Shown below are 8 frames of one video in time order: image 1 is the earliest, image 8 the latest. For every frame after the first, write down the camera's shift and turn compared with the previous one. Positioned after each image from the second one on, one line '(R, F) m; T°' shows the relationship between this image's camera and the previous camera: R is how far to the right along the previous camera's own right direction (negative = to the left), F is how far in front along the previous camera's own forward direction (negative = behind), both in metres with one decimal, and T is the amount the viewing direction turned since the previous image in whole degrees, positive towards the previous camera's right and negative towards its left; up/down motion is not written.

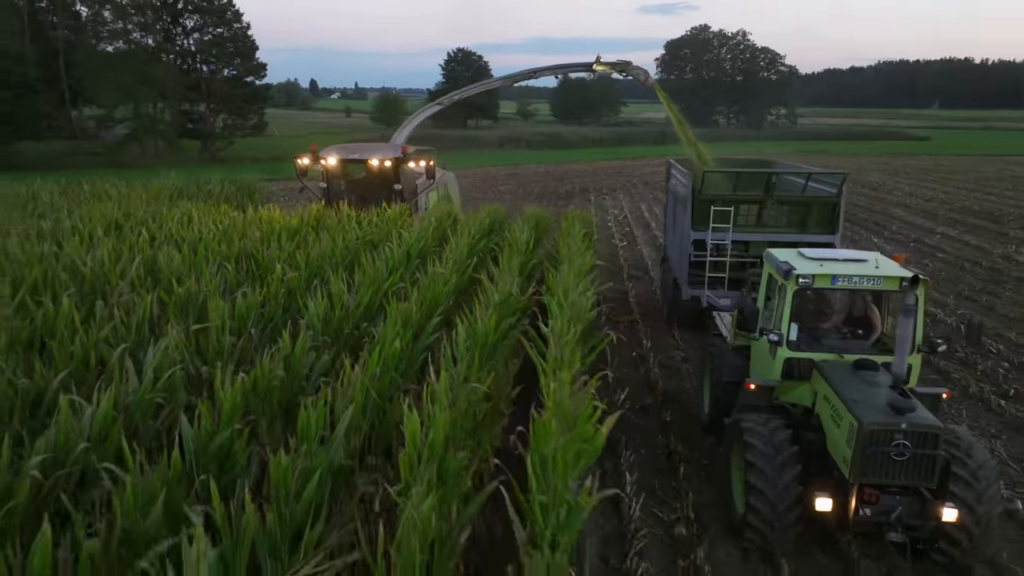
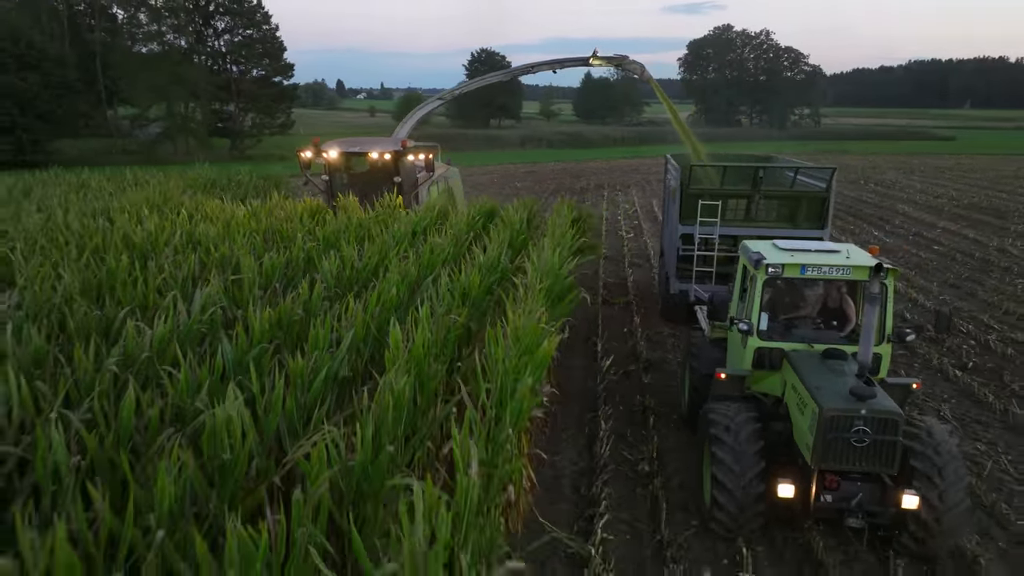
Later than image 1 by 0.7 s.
(+0.3, -0.8) m; -2°
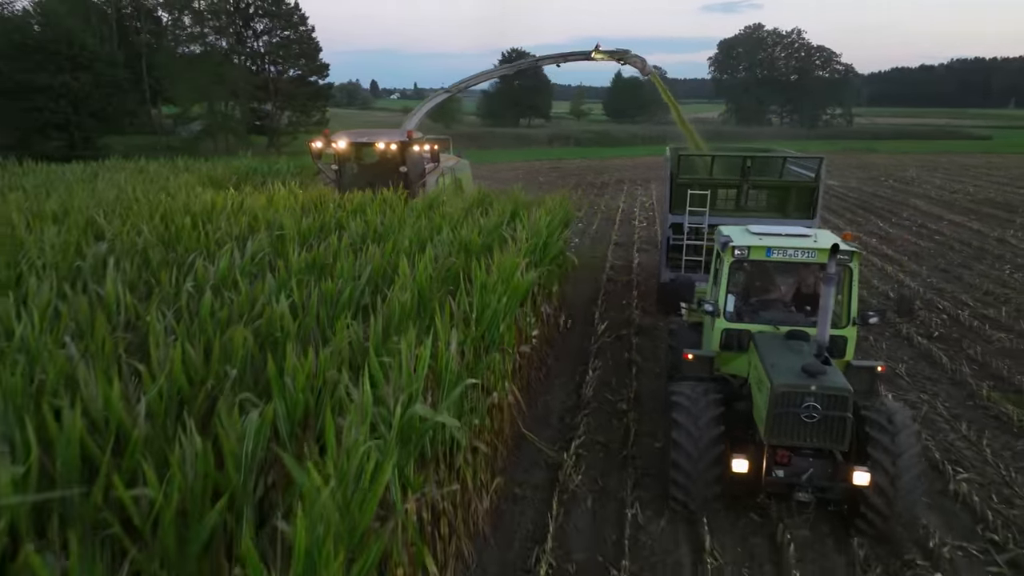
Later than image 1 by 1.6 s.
(+0.3, -1.0) m; -2°
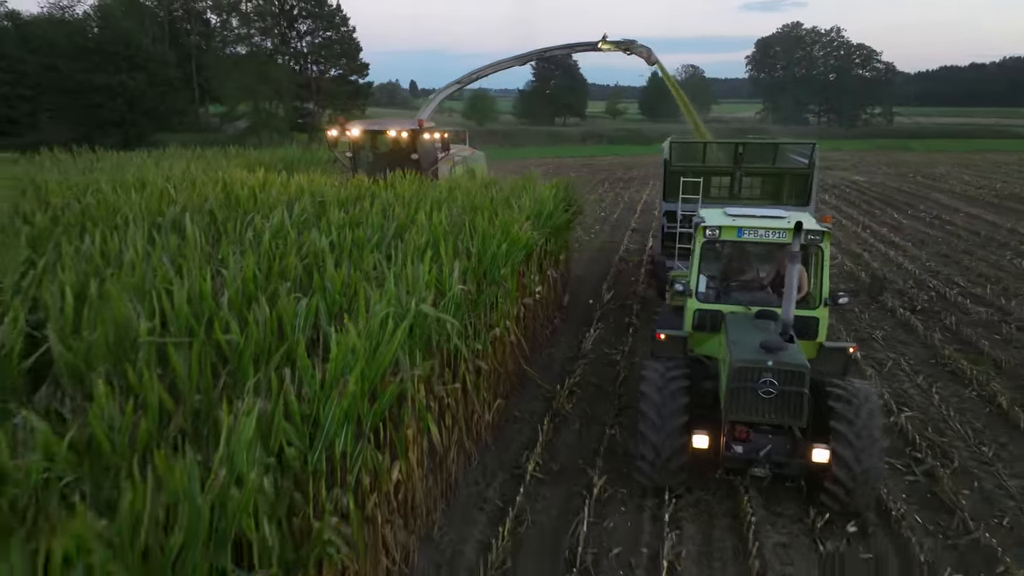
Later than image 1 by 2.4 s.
(+0.3, -0.9) m; -3°
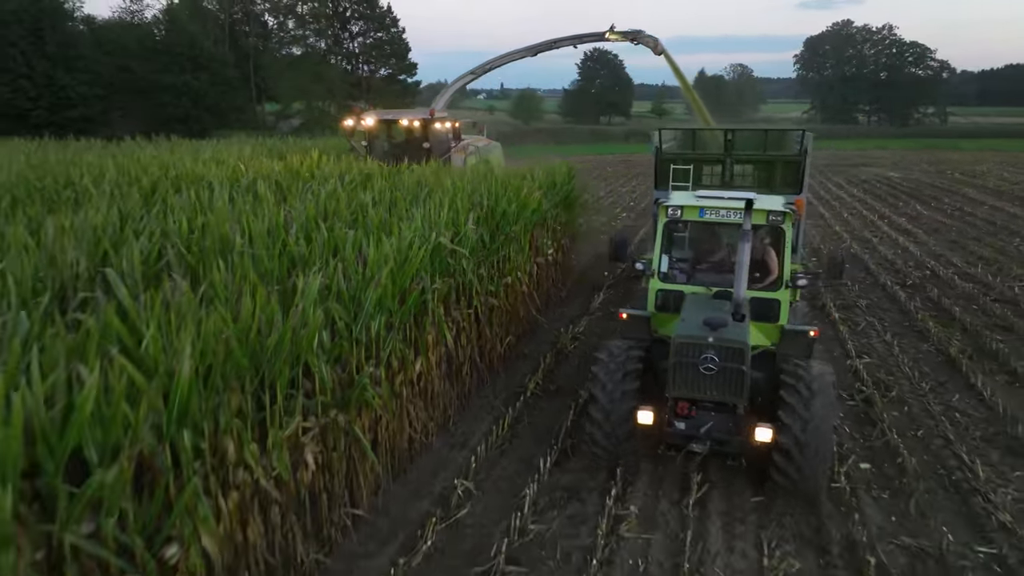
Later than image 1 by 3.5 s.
(+0.3, -1.1) m; -4°
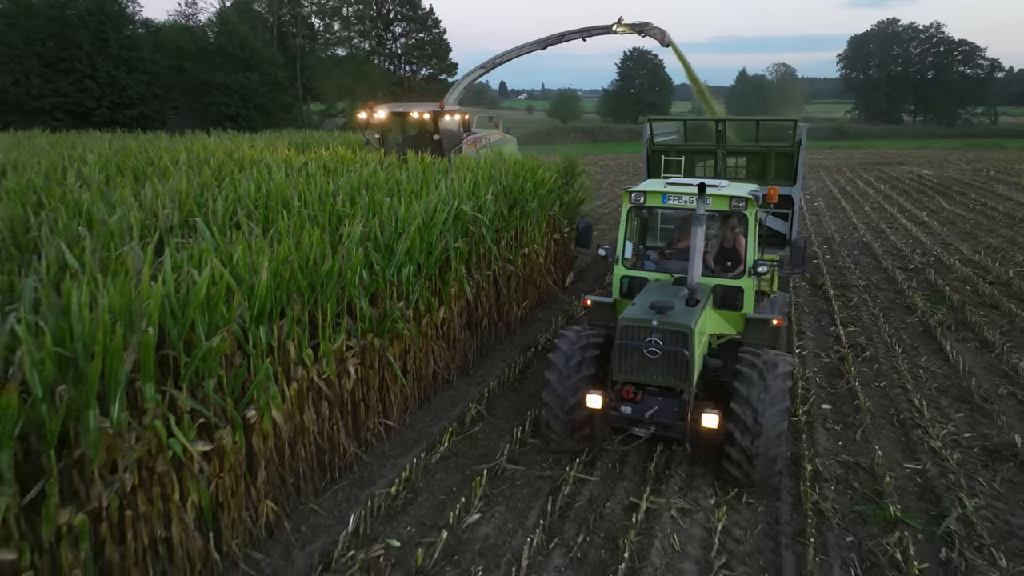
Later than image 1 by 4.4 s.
(+0.2, -0.9) m; -3°
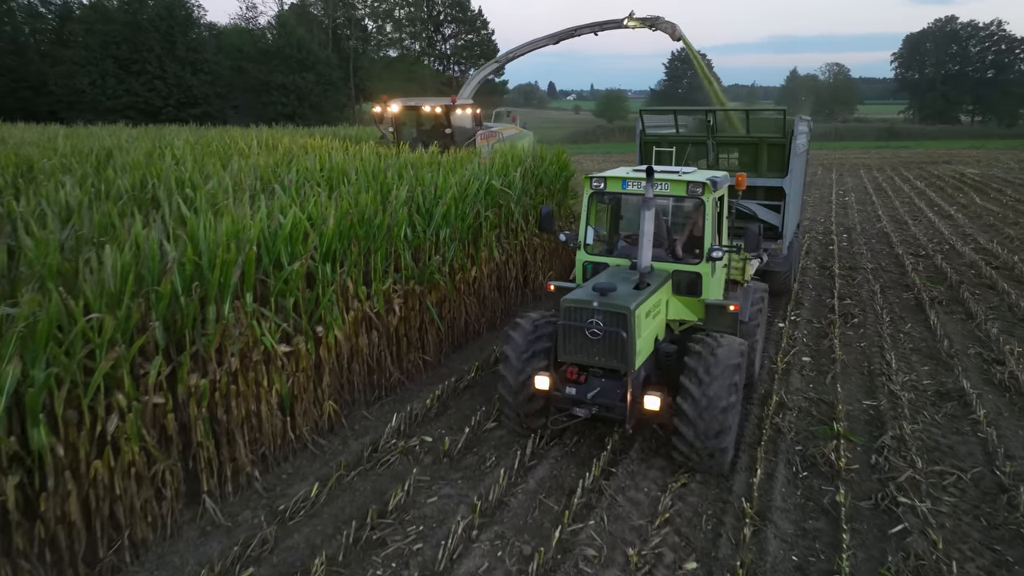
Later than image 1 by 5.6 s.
(+0.2, -1.0) m; -4°
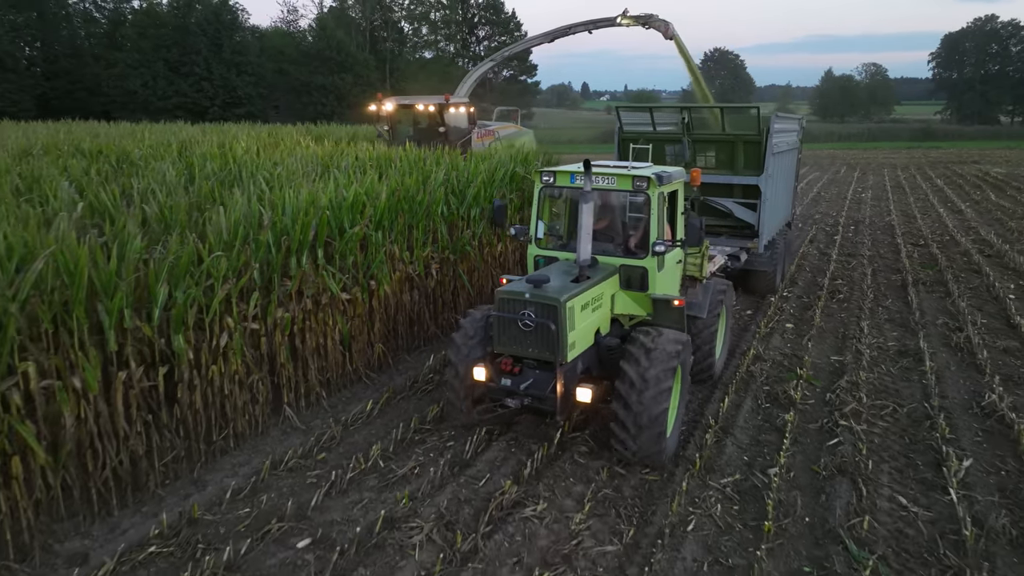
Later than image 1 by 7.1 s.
(+0.1, -1.0) m; -3°
